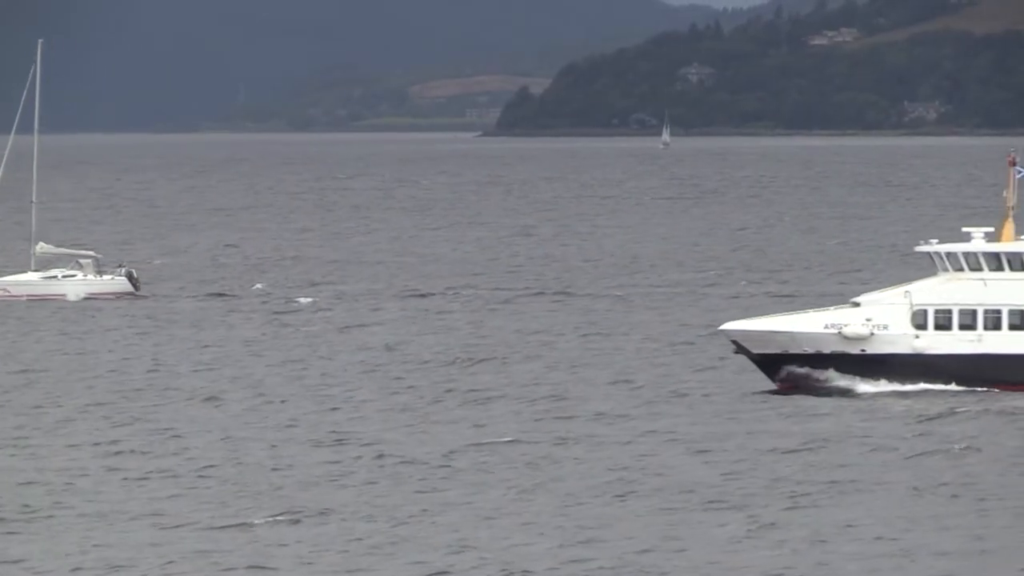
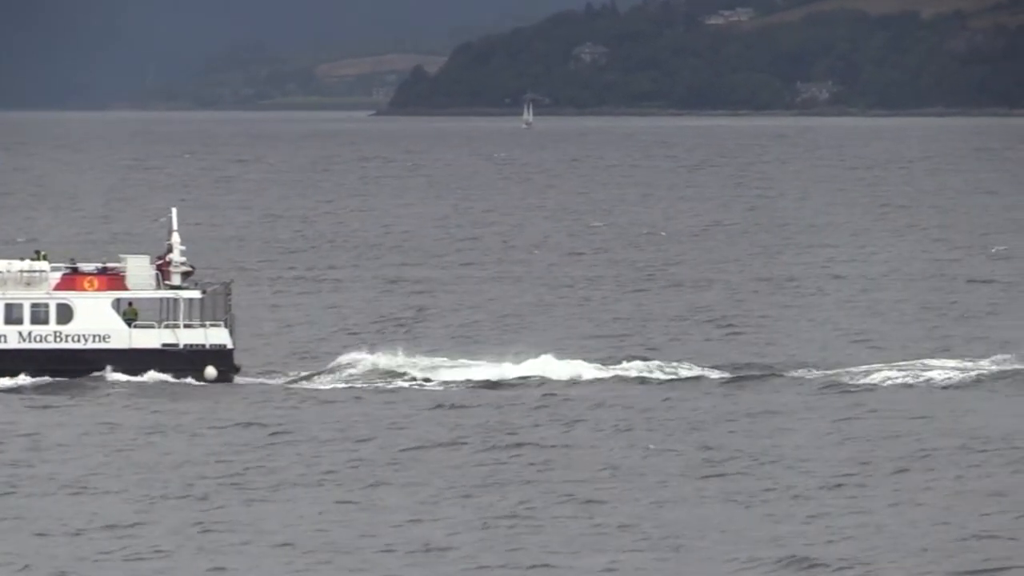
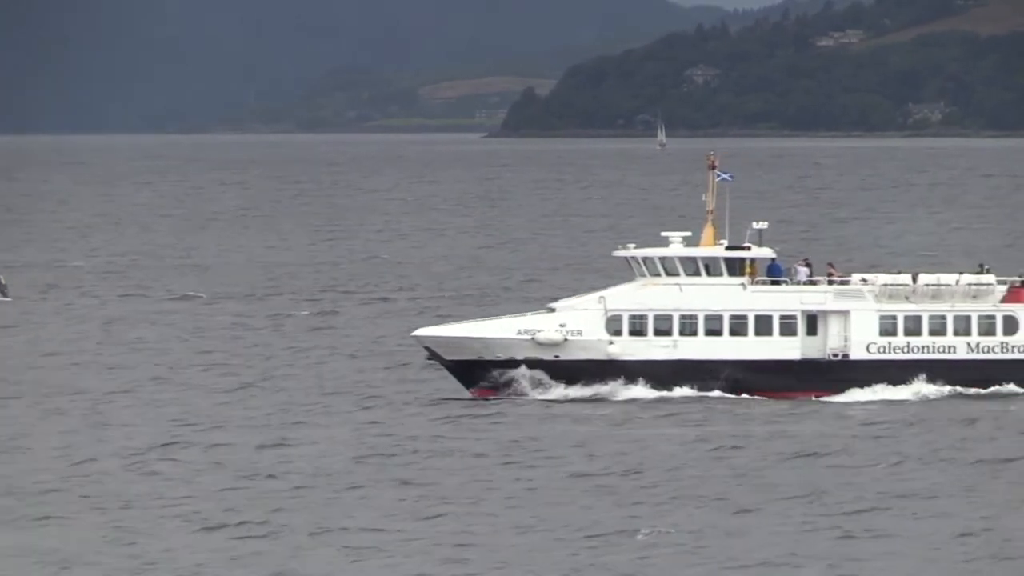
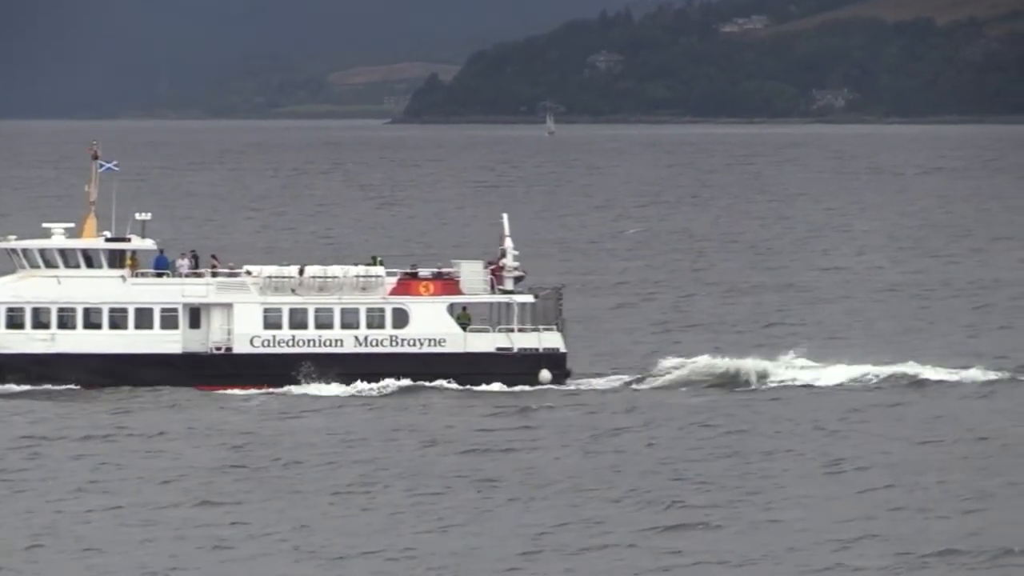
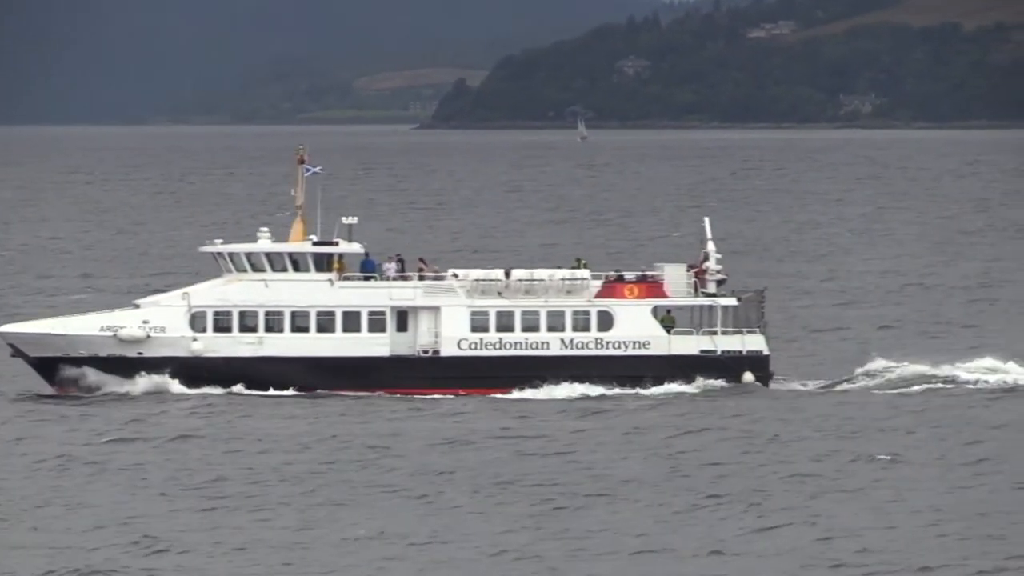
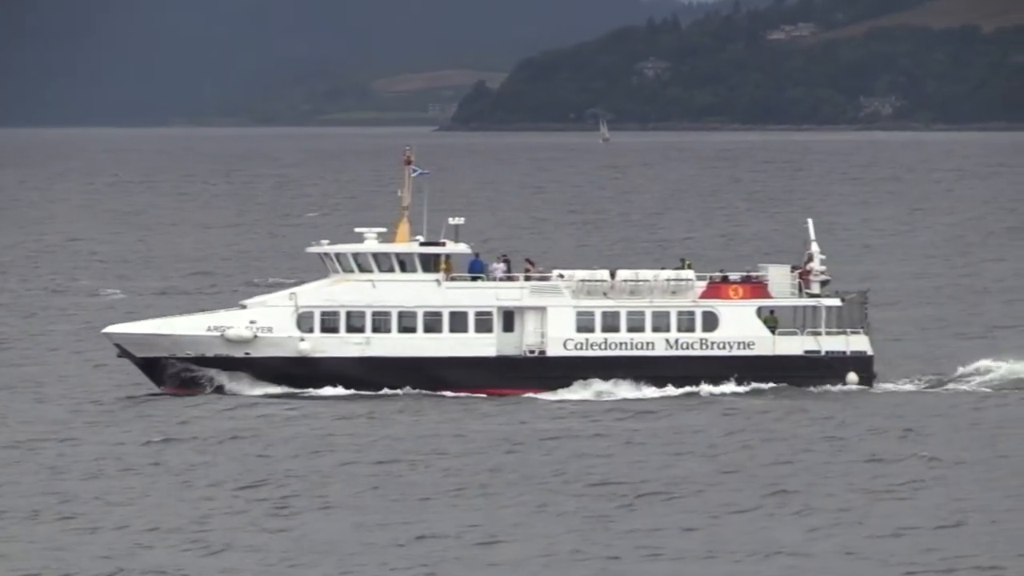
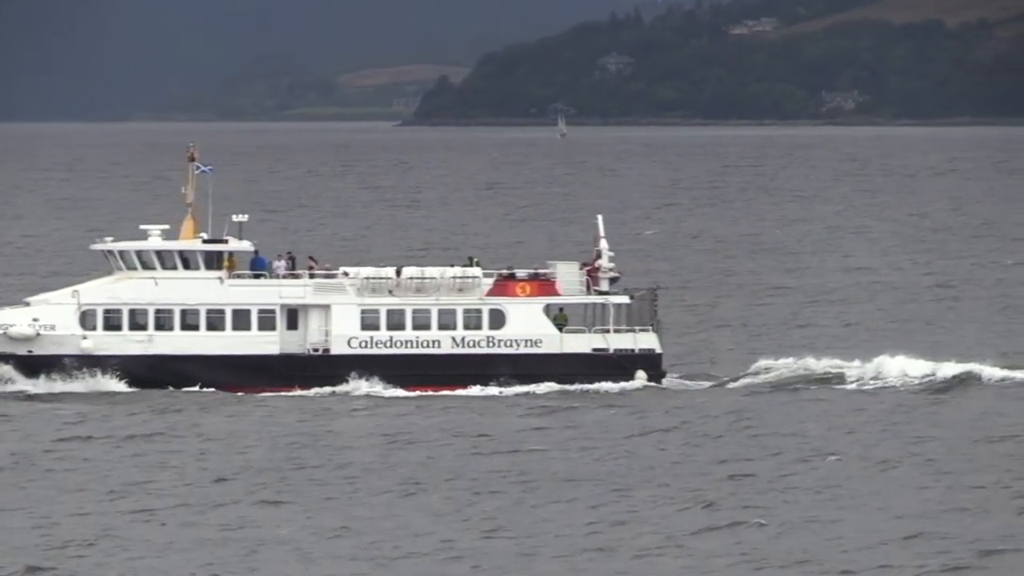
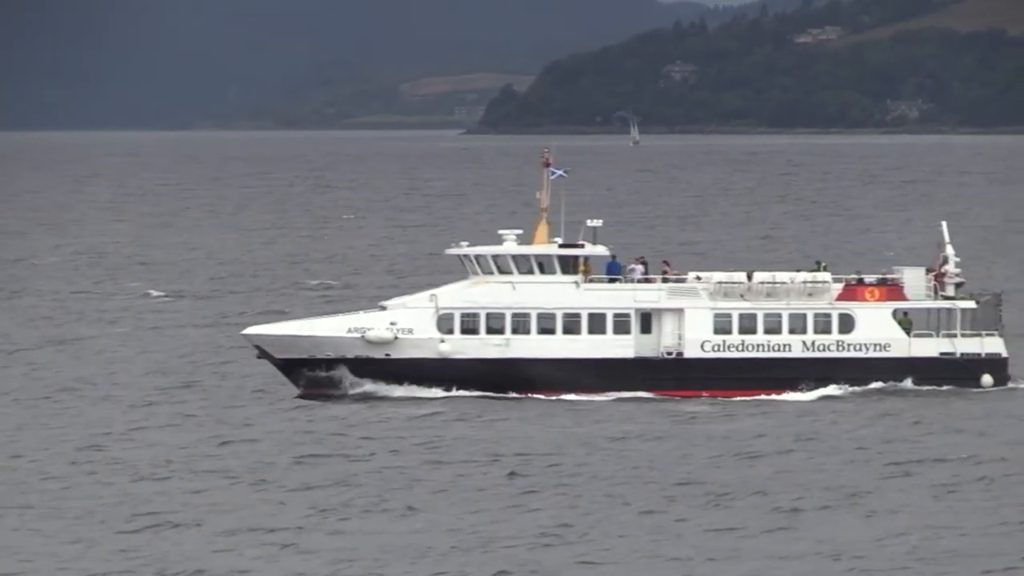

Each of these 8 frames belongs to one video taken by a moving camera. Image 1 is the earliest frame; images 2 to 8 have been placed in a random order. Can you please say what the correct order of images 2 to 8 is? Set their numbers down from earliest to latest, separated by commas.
3, 8, 6, 5, 7, 4, 2
